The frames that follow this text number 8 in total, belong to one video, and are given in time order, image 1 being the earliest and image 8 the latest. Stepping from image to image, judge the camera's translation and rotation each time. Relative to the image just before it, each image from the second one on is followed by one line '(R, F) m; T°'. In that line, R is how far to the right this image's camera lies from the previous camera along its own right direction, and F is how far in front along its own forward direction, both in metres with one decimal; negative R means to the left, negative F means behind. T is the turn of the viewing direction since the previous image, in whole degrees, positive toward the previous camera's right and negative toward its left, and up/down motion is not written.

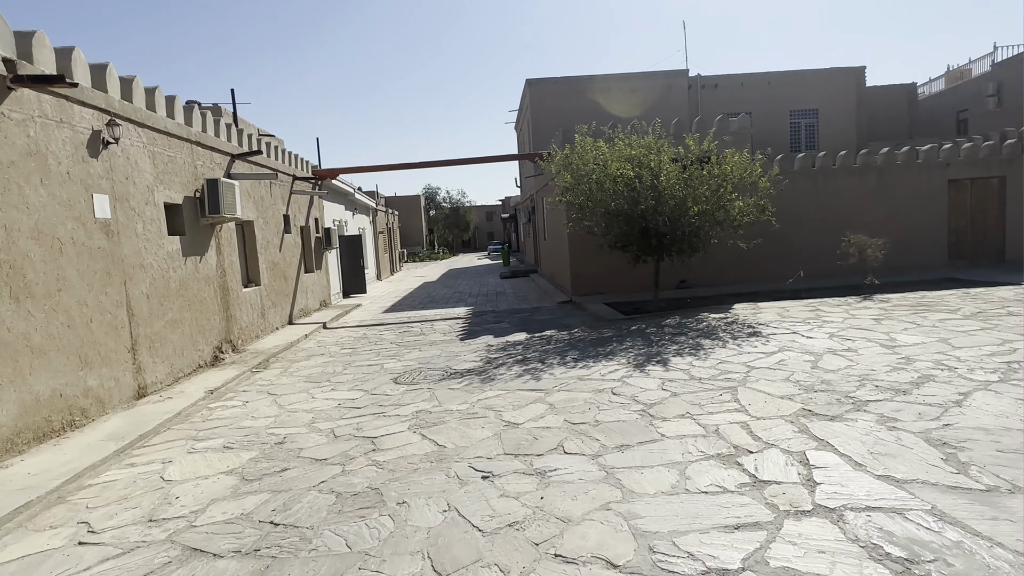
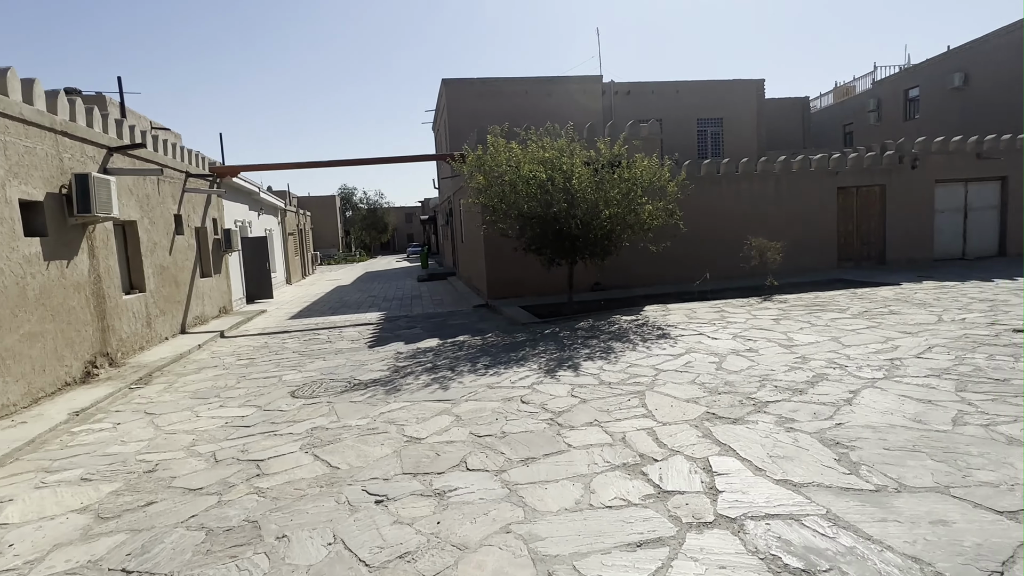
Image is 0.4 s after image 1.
(+0.1, +0.2) m; +8°
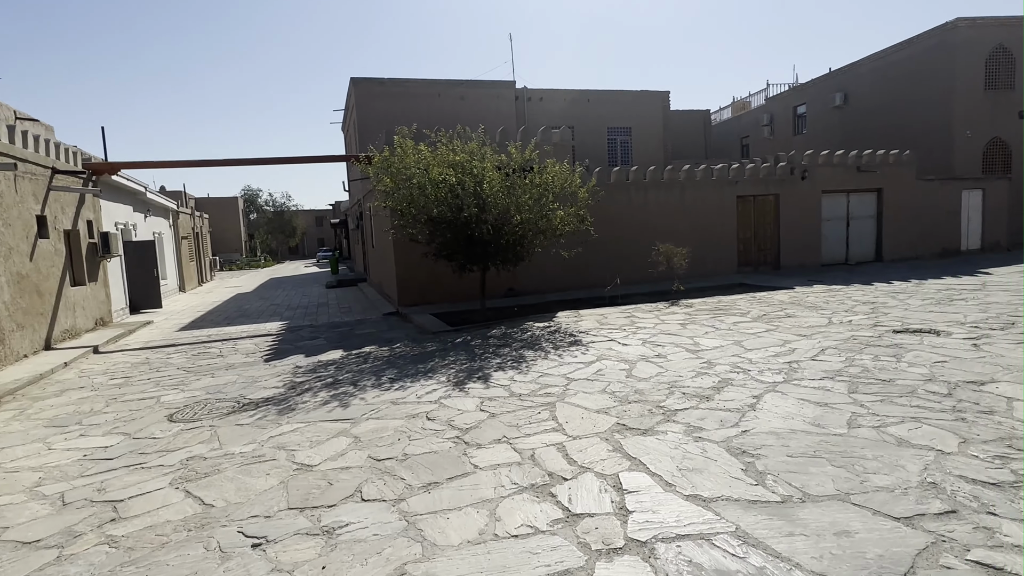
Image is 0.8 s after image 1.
(+0.1, +0.2) m; +8°
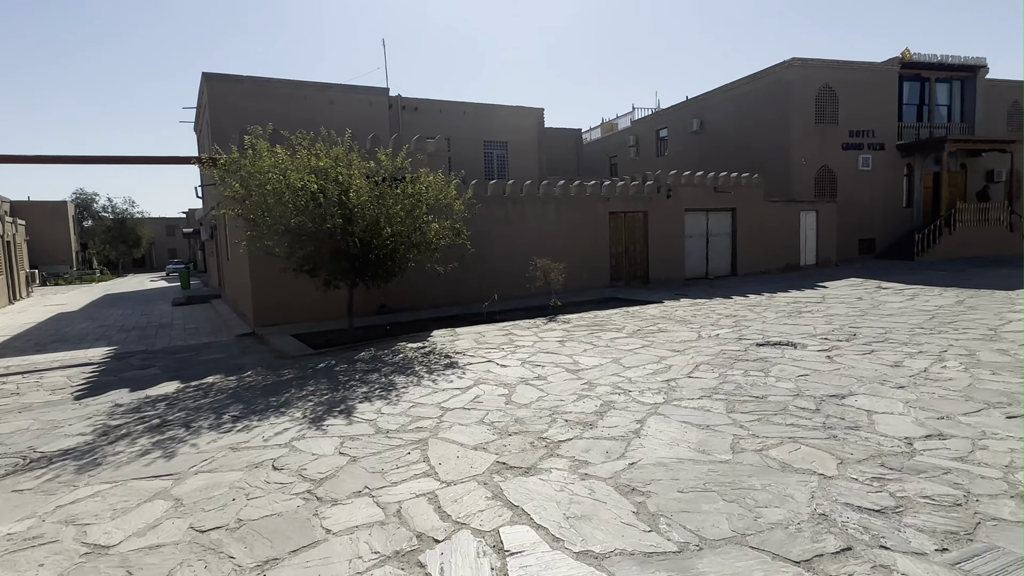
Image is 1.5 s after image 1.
(+0.1, +0.5) m; +12°
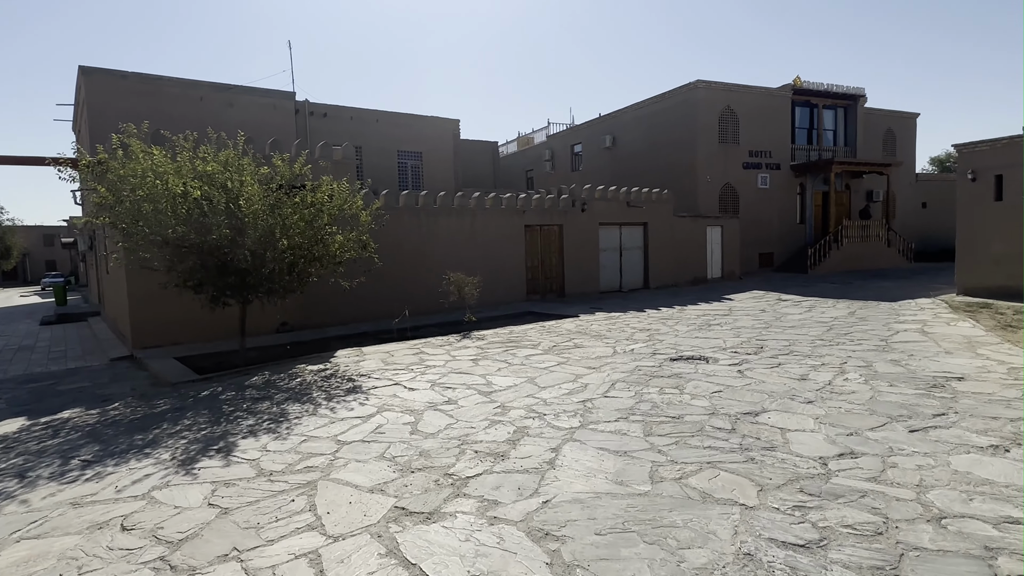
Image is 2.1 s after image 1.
(+0.1, +0.4) m; +8°
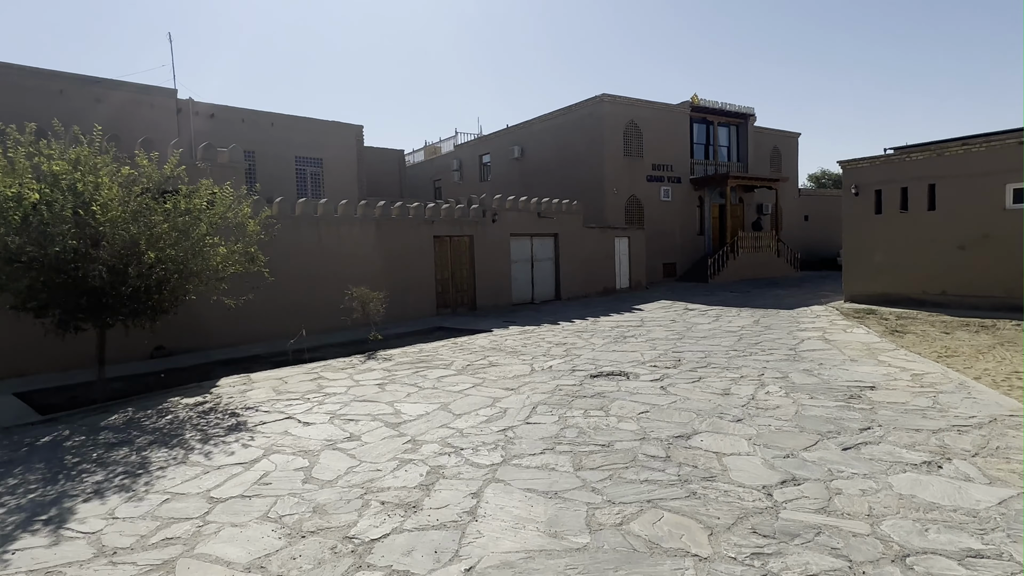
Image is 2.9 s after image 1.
(0.0, +0.6) m; +9°
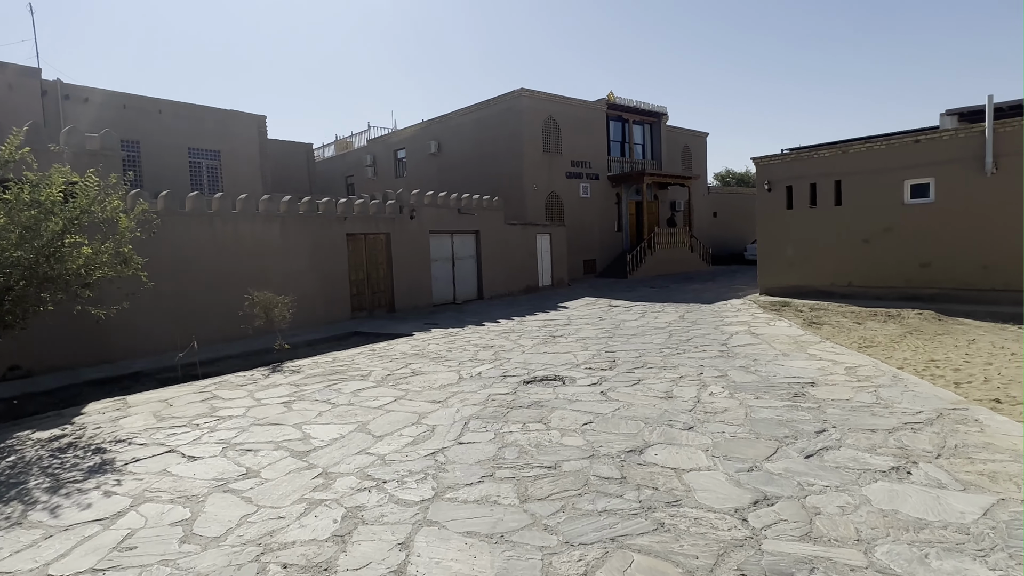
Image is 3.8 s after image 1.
(-0.1, +0.6) m; +8°
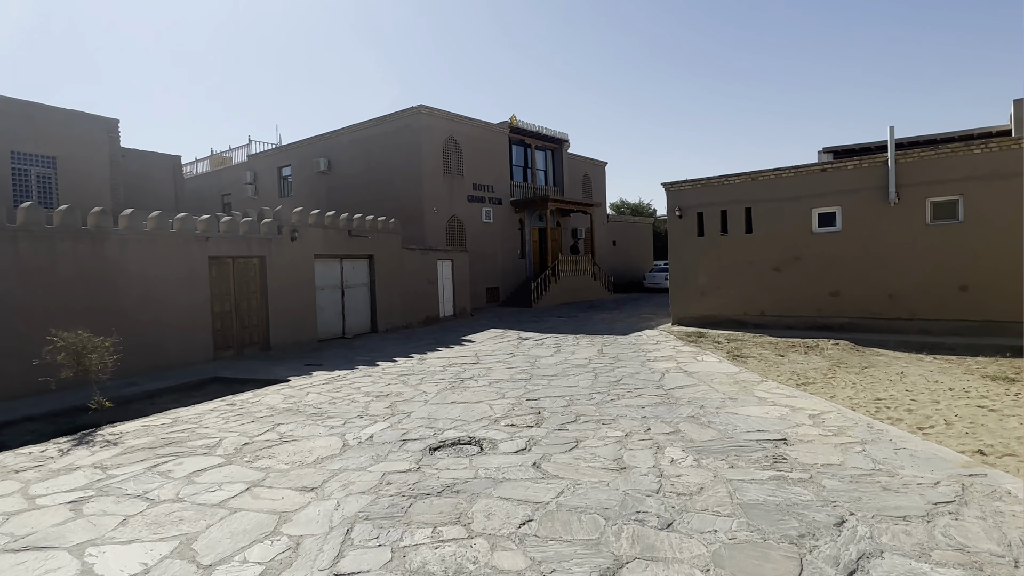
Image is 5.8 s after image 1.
(-0.1, +1.5) m; +10°
